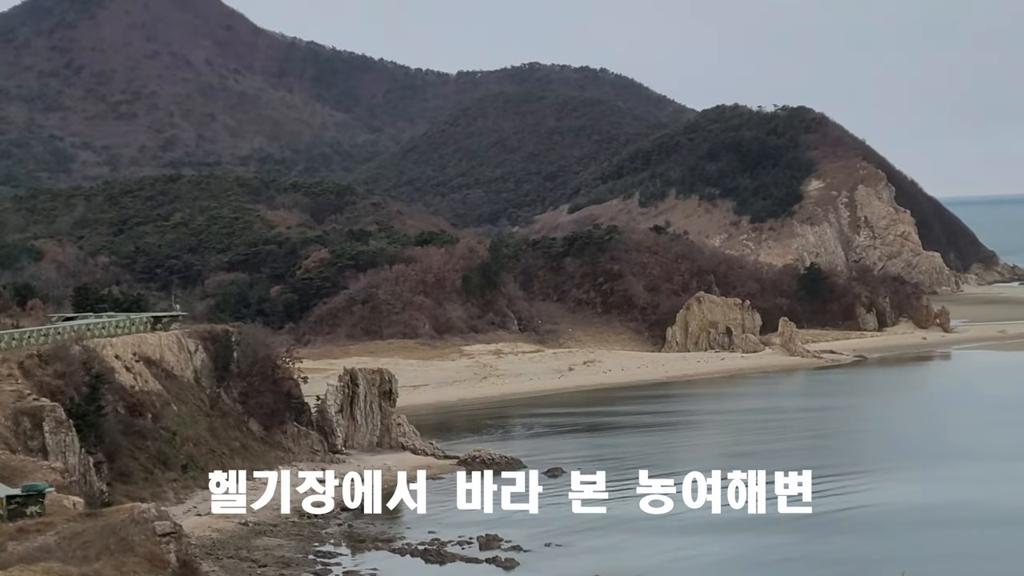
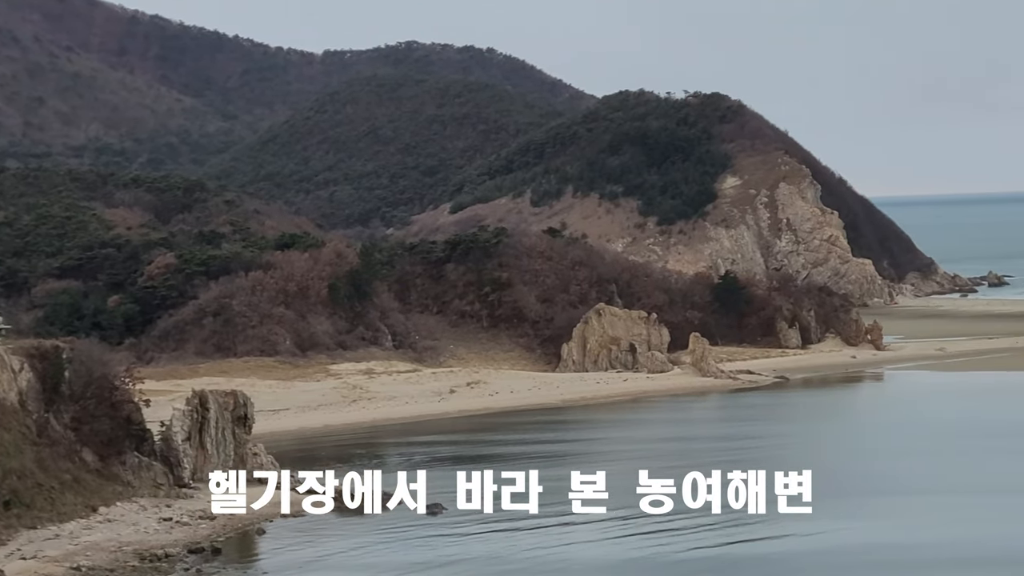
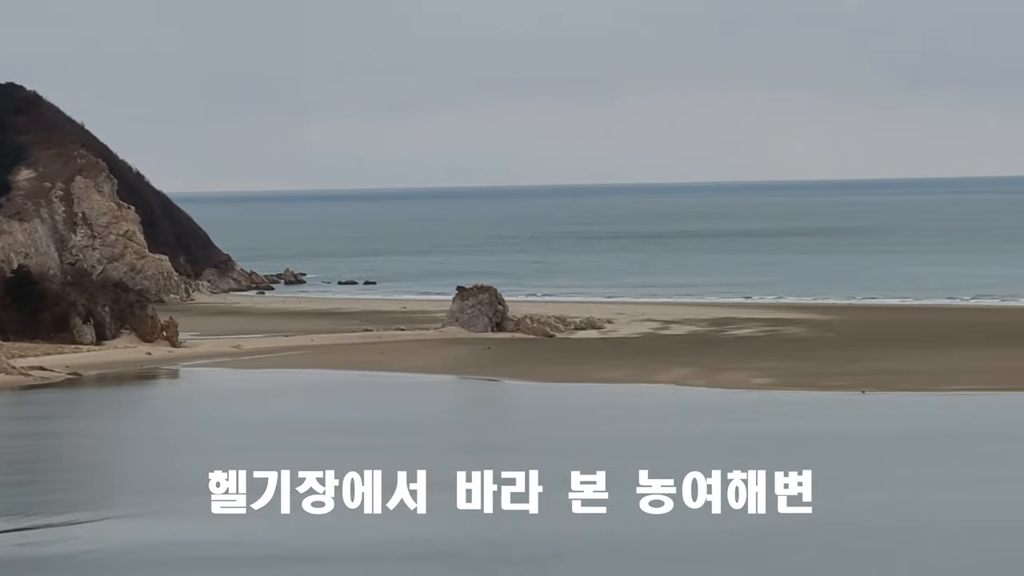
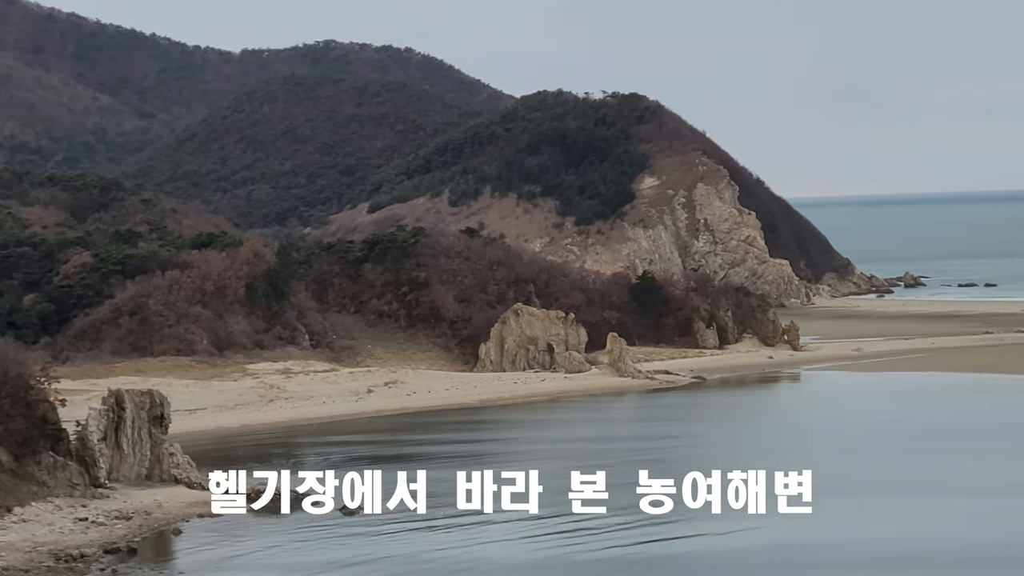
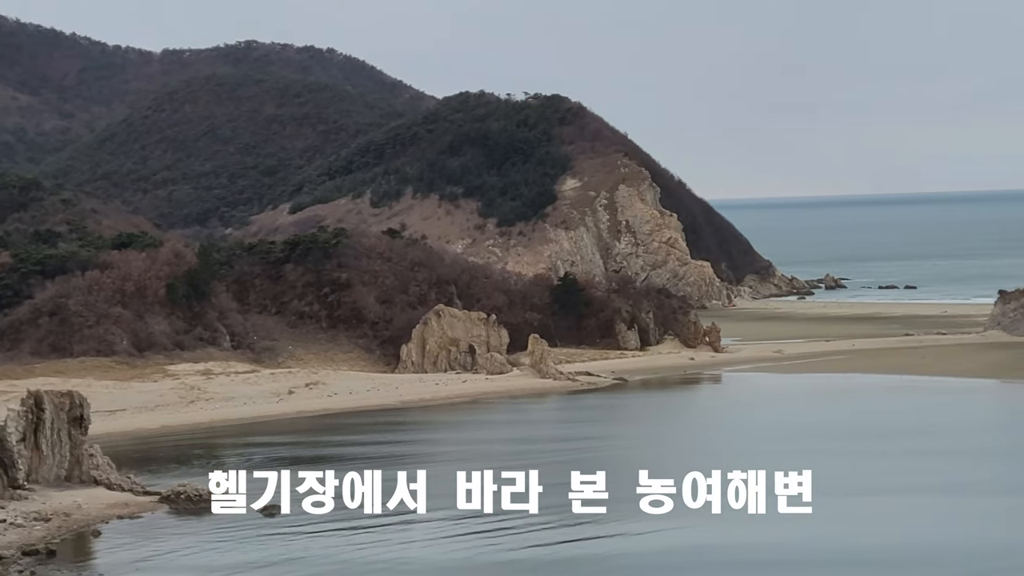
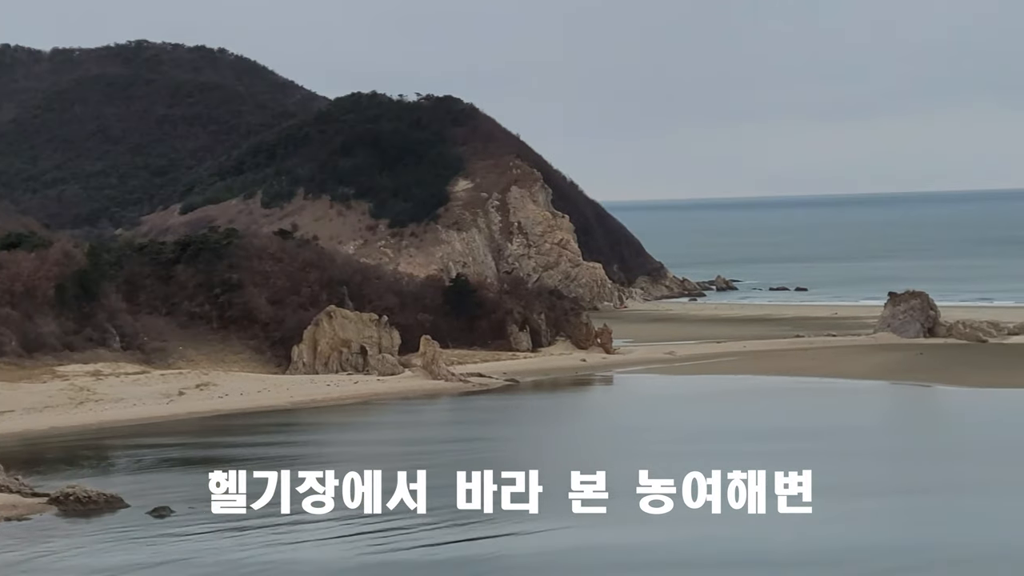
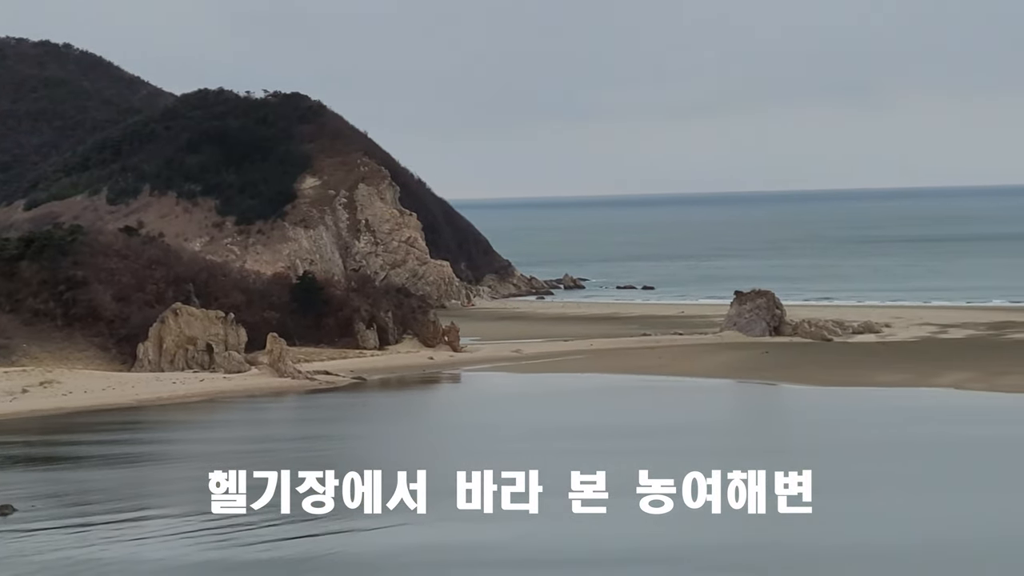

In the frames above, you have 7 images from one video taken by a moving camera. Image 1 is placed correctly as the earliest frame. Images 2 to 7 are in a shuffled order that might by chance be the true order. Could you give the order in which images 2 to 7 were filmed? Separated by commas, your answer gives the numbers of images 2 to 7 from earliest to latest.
2, 4, 5, 6, 7, 3
